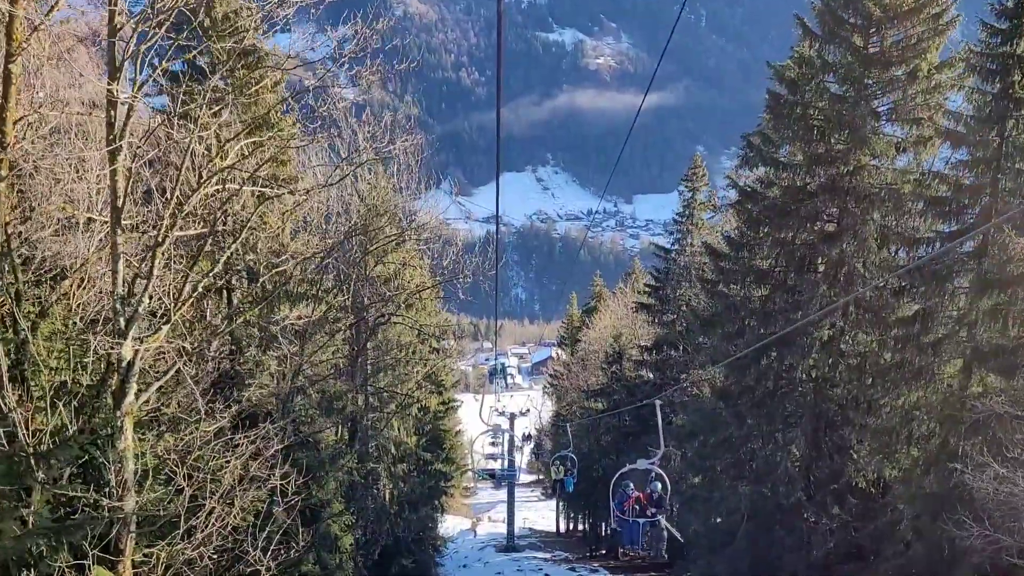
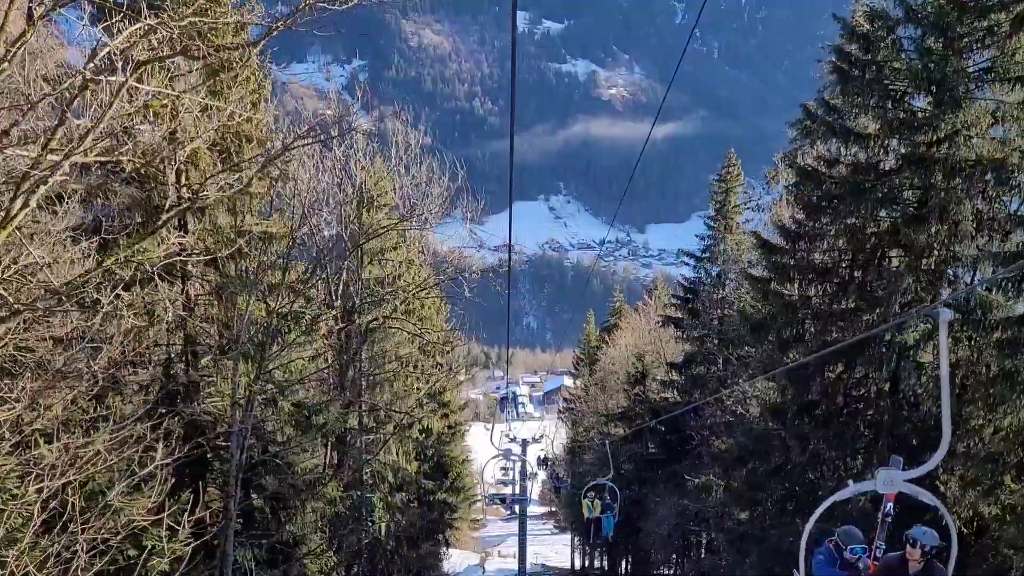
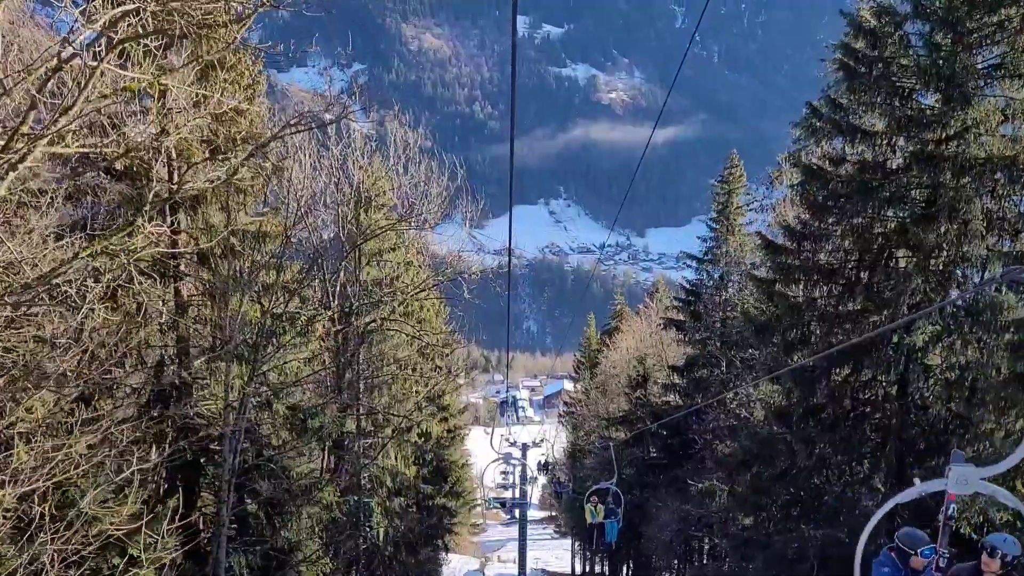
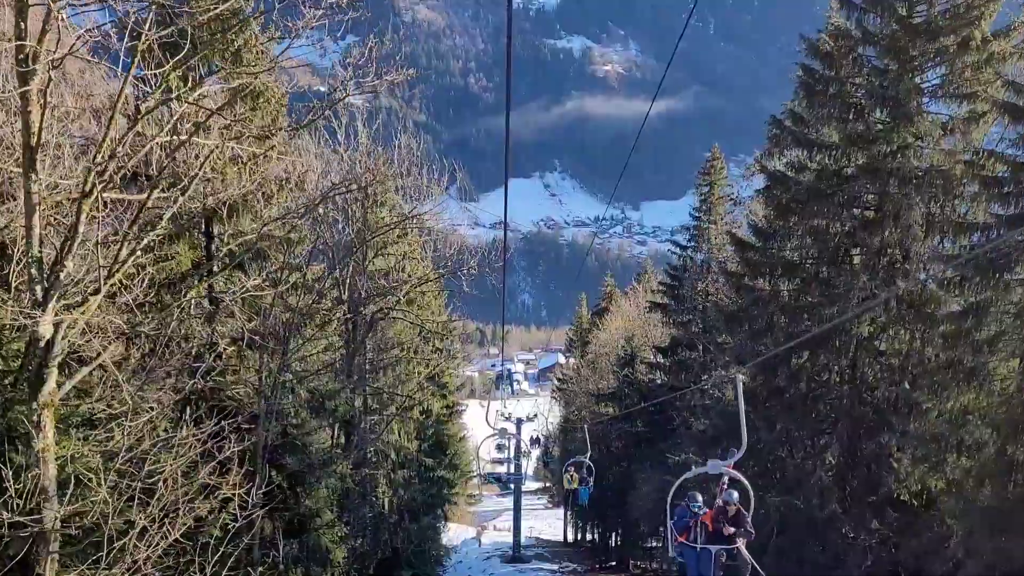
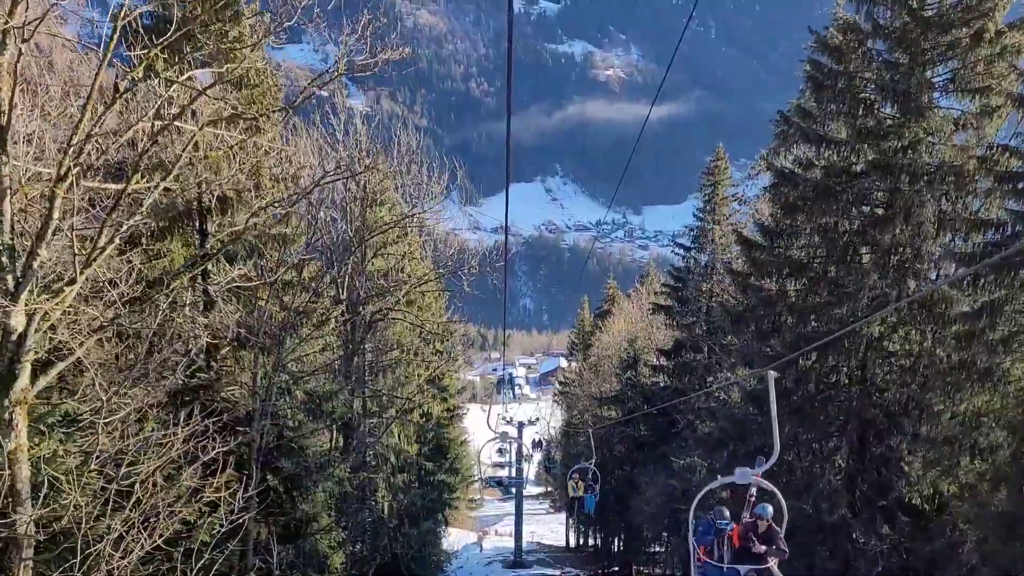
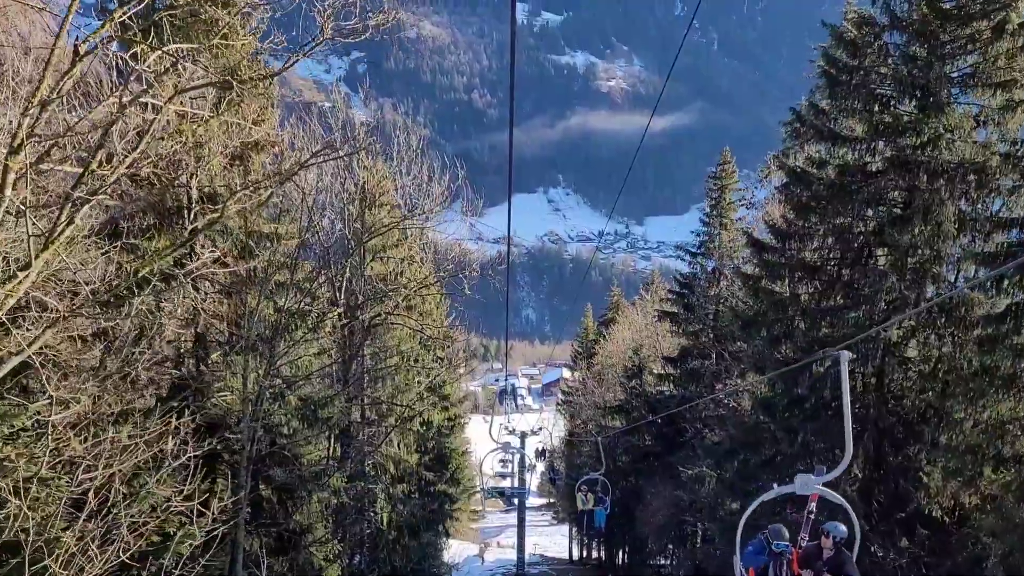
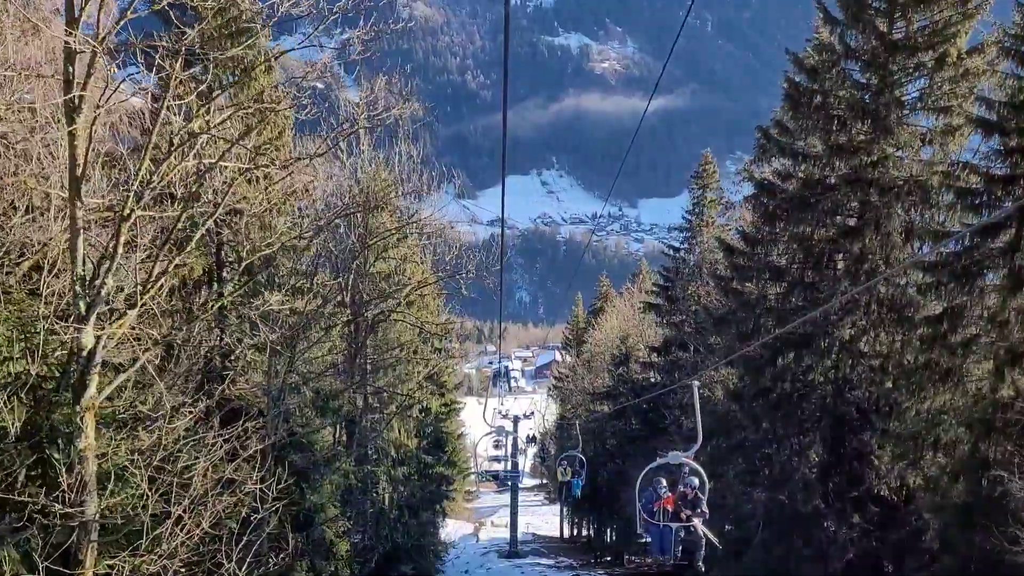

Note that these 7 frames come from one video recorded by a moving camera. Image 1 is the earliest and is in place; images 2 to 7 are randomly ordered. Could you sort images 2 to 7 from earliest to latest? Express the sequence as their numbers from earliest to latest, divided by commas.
7, 4, 5, 6, 2, 3
